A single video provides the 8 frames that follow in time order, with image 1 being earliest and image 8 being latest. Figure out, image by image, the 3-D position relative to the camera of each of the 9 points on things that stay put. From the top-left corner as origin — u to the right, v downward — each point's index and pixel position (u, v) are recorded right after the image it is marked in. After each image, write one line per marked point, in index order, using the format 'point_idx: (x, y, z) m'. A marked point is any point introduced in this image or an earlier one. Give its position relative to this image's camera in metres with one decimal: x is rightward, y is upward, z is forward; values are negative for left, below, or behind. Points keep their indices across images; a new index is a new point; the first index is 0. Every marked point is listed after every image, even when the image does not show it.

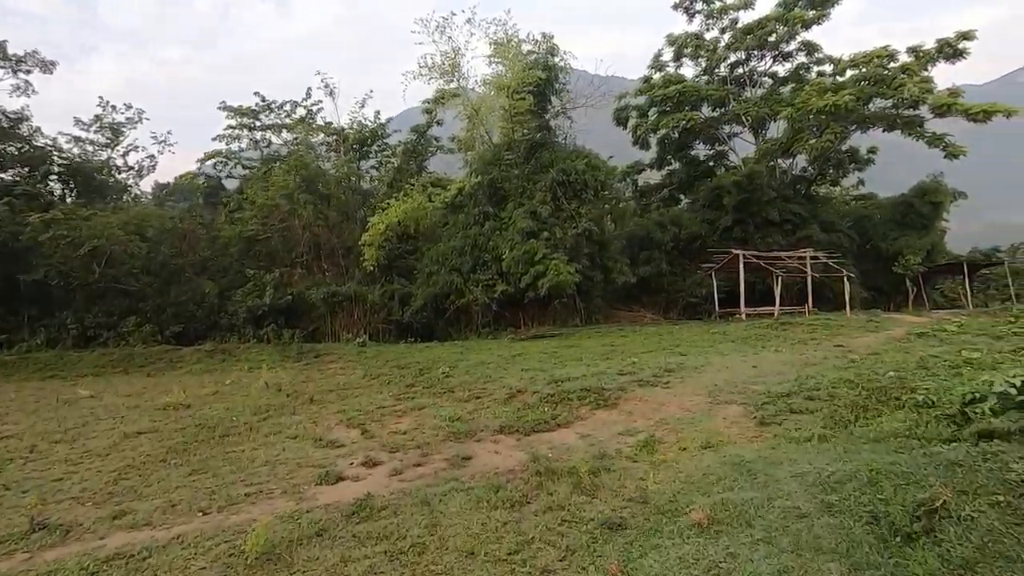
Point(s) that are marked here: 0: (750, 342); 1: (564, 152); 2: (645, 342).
0: (+4.4, -1.0, +9.9) m
1: (+1.6, +4.1, +16.5) m
2: (+2.8, -1.1, +11.2) m
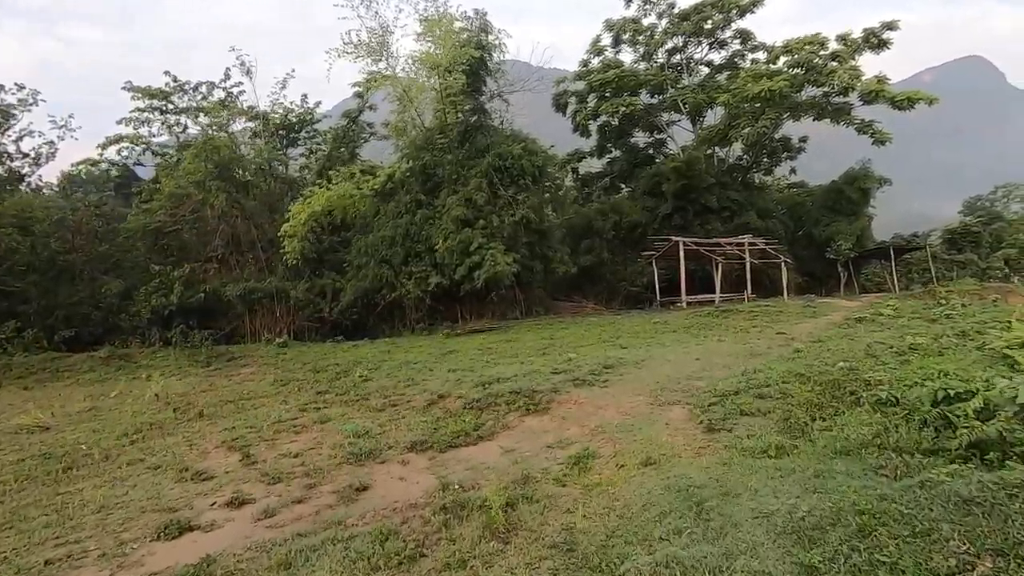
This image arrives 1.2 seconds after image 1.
0: (+3.2, -0.8, +9.5) m
1: (-0.3, +4.4, +15.6) m
2: (+1.4, -0.9, +10.6) m
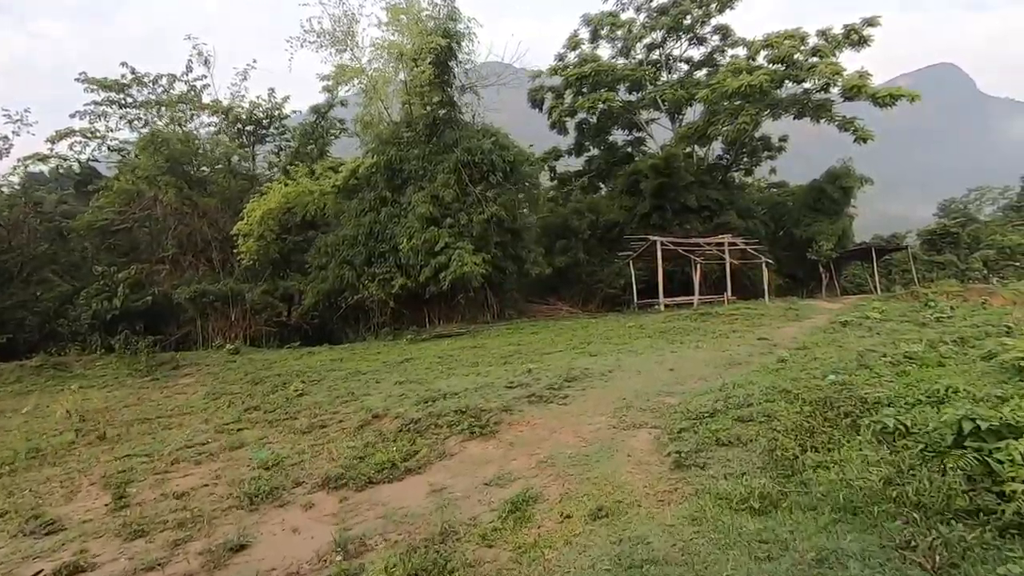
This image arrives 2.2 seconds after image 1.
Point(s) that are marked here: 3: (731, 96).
0: (+2.5, -0.8, +8.8) m
1: (-1.2, +4.3, +14.9) m
2: (+0.8, -1.0, +9.9) m
3: (+7.1, +6.3, +17.5) m
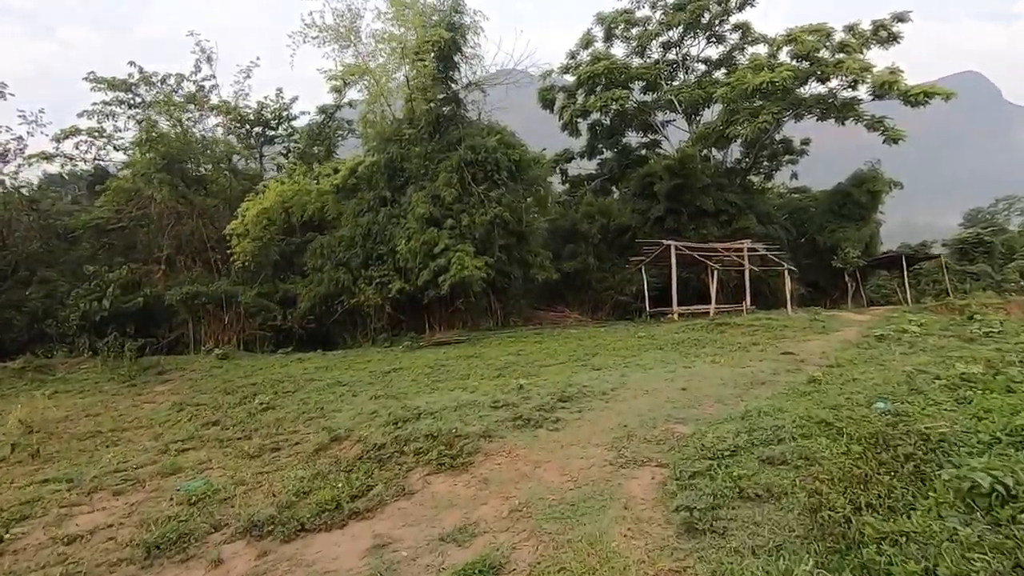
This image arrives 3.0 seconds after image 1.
0: (+2.5, -0.9, +8.0) m
1: (-1.0, +4.2, +14.2) m
2: (+0.8, -1.1, +9.1) m
3: (+7.4, +6.0, +16.6) m
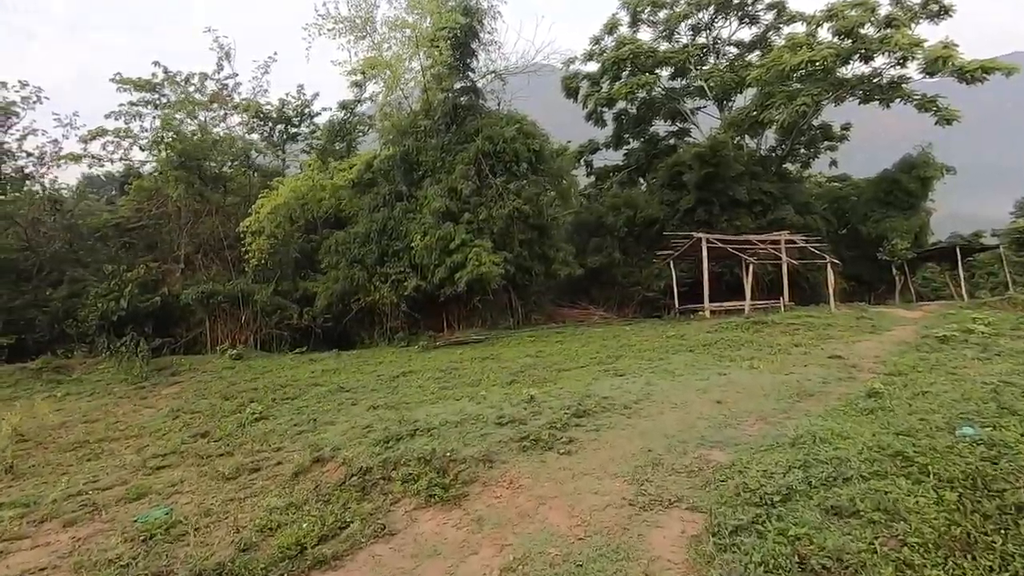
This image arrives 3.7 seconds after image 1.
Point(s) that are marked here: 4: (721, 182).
0: (+2.7, -0.9, +7.2) m
1: (-0.5, +4.3, +13.6) m
2: (+1.0, -1.0, +8.5) m
3: (+8.0, +6.2, +15.6) m
4: (+6.0, +3.0, +15.5) m
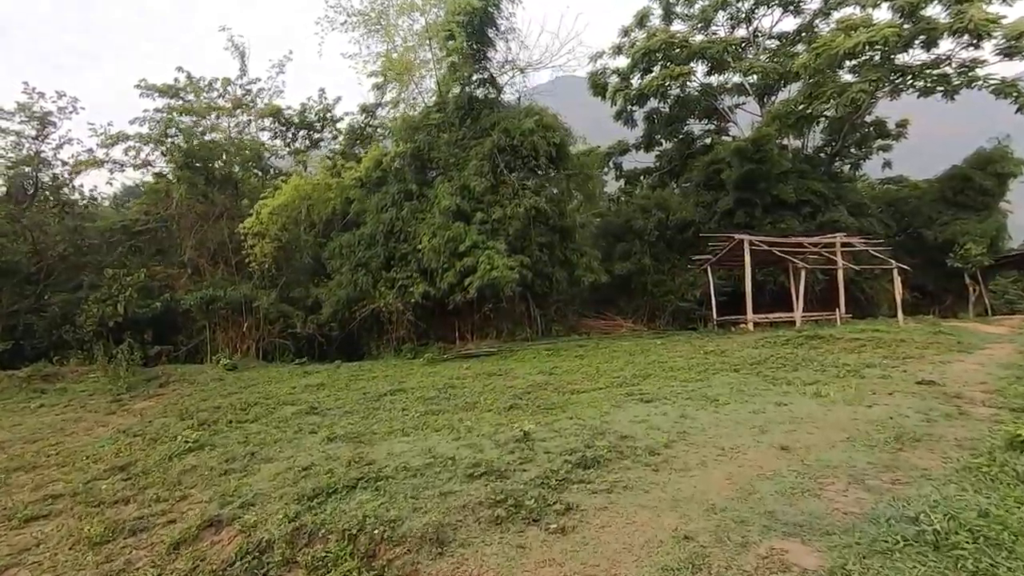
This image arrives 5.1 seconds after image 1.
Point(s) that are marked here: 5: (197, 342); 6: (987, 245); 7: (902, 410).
0: (+2.8, -1.0, +5.8) m
1: (0.0, +4.1, +12.5) m
2: (+1.1, -1.1, +7.2) m
3: (+8.5, +5.9, +14.0) m
4: (+6.5, +2.8, +14.0) m
5: (-8.0, -1.4, +13.7) m
6: (+12.1, +1.1, +13.7) m
7: (+3.0, -0.9, +4.1) m
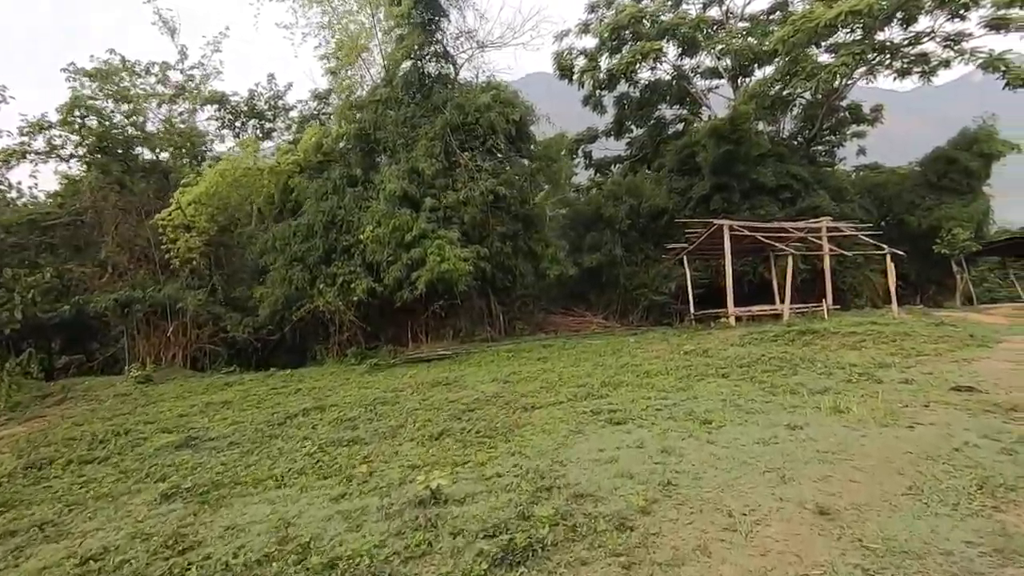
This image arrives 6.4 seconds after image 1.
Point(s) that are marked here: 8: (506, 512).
0: (+2.2, -0.8, +4.8) m
1: (-1.0, +4.2, +11.2) m
2: (+0.5, -1.0, +6.0) m
3: (+7.5, +6.1, +13.1) m
4: (+5.5, +3.0, +13.1) m
5: (-8.9, -1.4, +12.1) m
6: (+11.1, +1.4, +13.0) m
7: (+2.5, -0.8, +3.0) m
8: (0.0, -0.9, +2.4) m
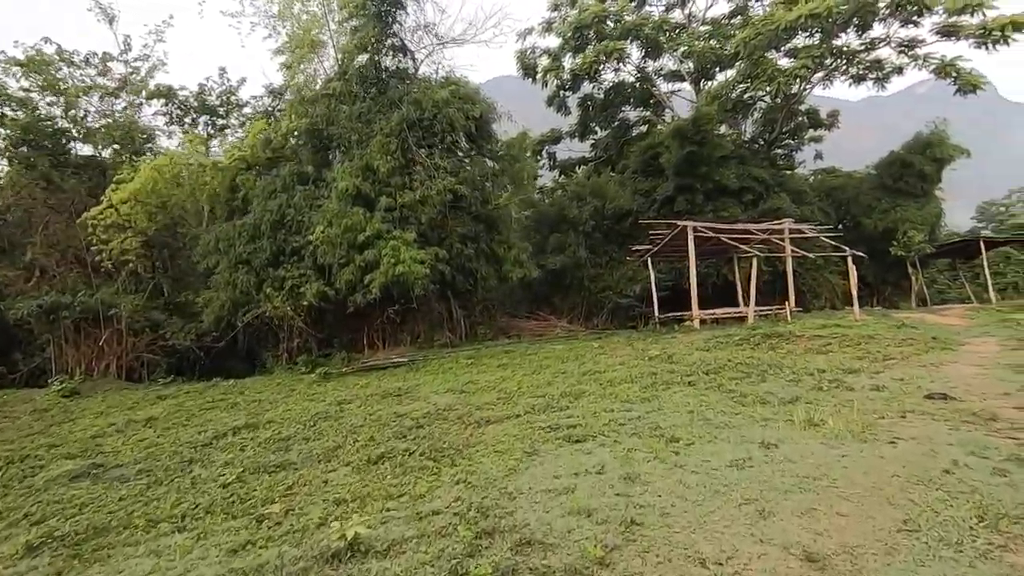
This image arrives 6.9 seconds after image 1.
0: (+1.8, -0.9, +4.5) m
1: (-1.8, +4.1, +10.8) m
2: (+0.1, -1.0, +5.6) m
3: (+6.5, +6.1, +13.2) m
4: (+4.6, +2.9, +13.0) m
5: (-9.7, -1.5, +11.1) m
6: (+10.2, +1.4, +13.3) m
7: (+2.2, -0.8, +2.8) m
8: (-0.3, -1.0, +2.0) m
